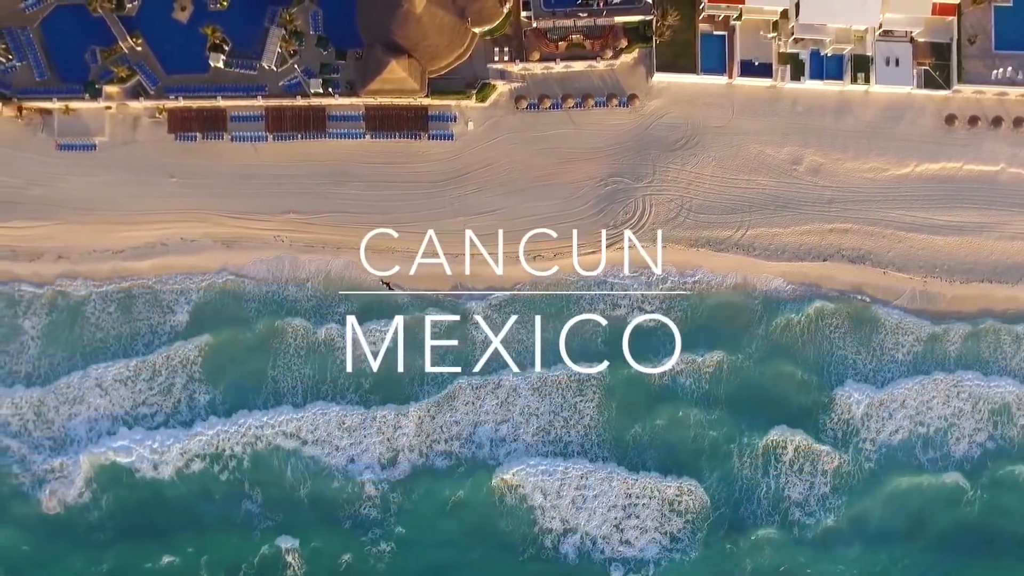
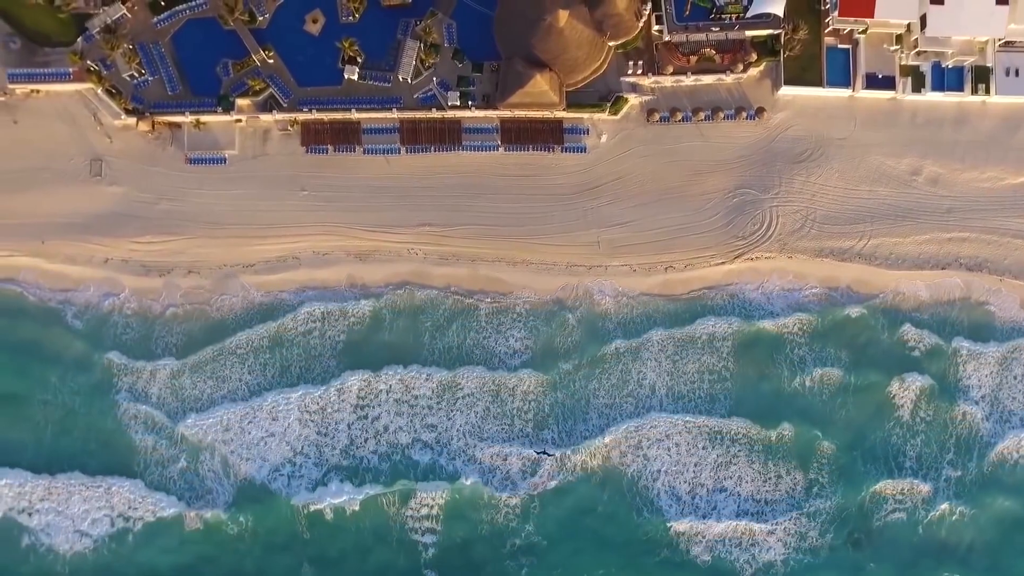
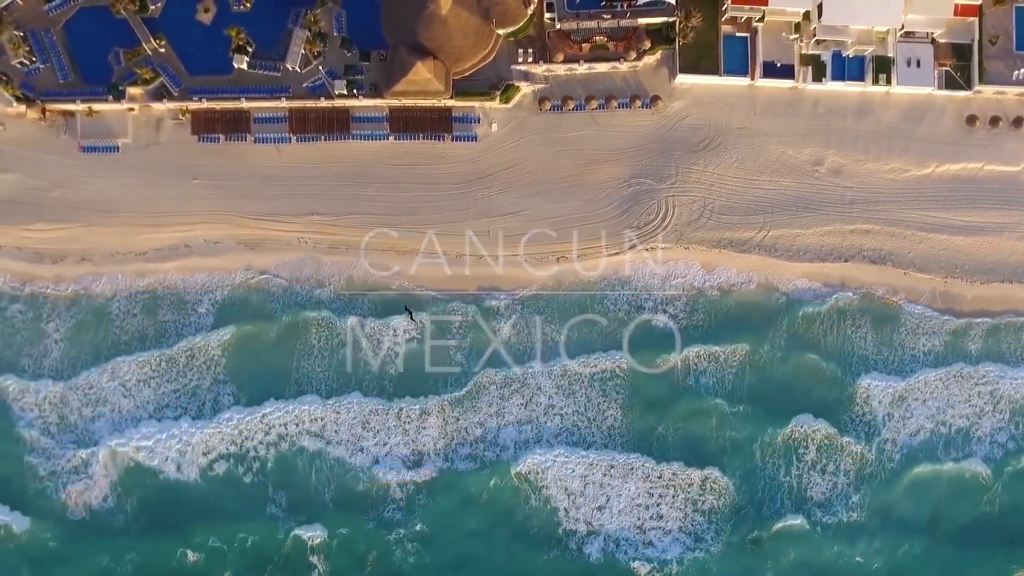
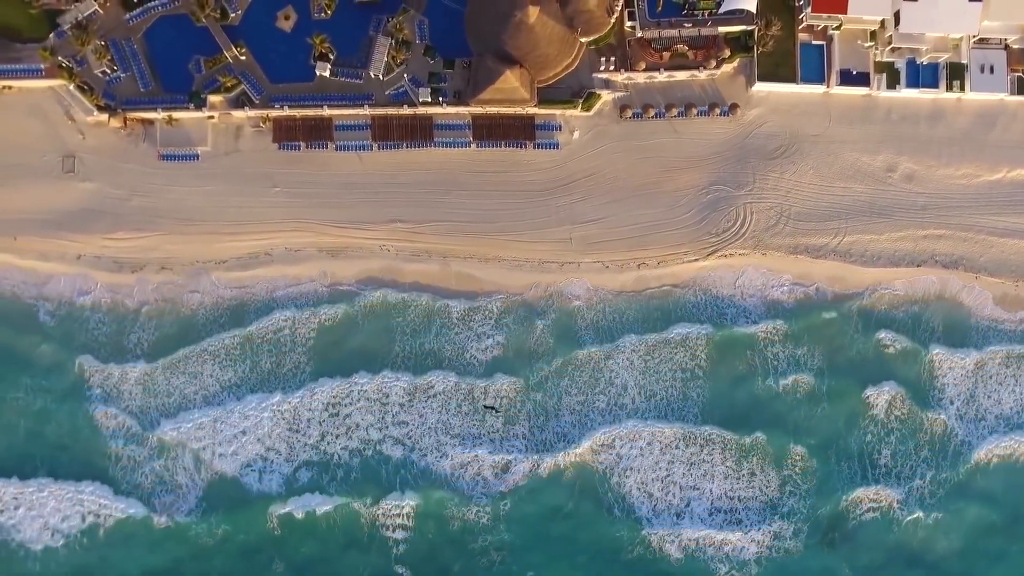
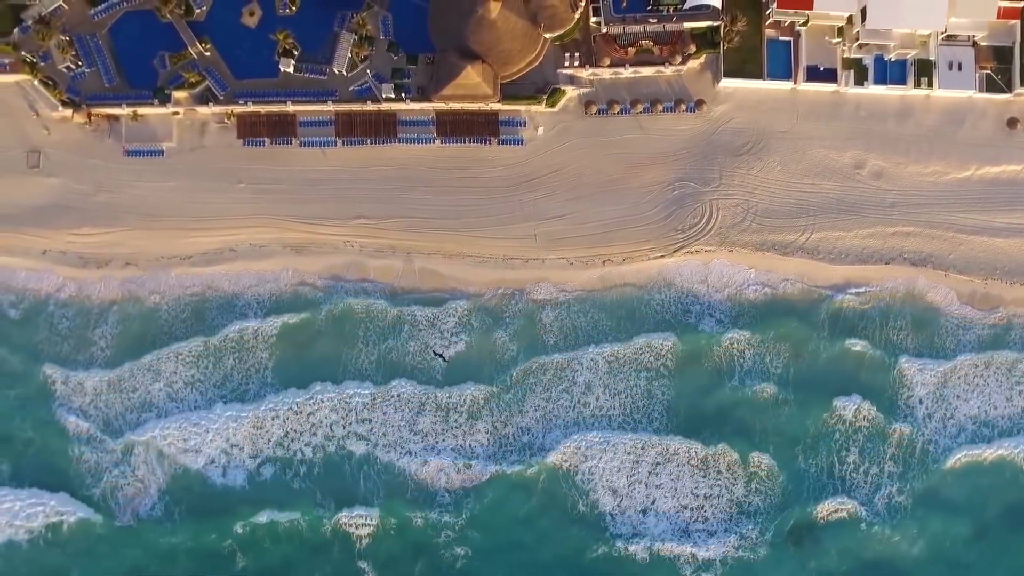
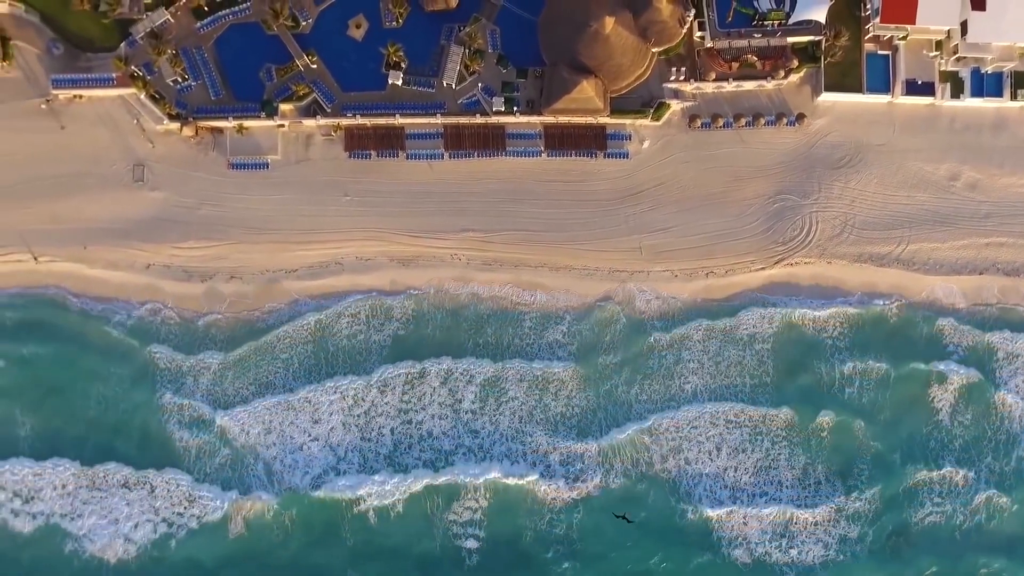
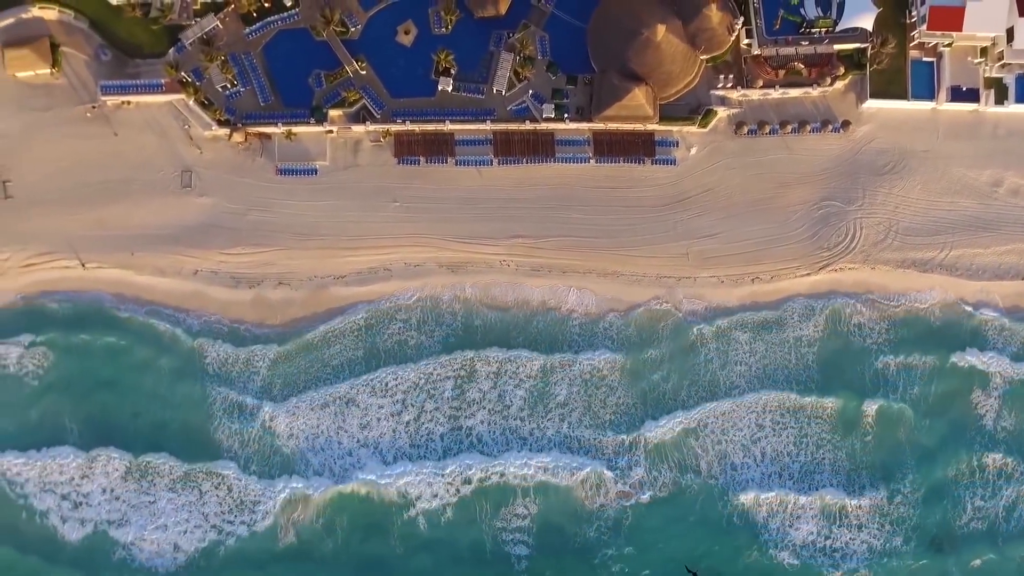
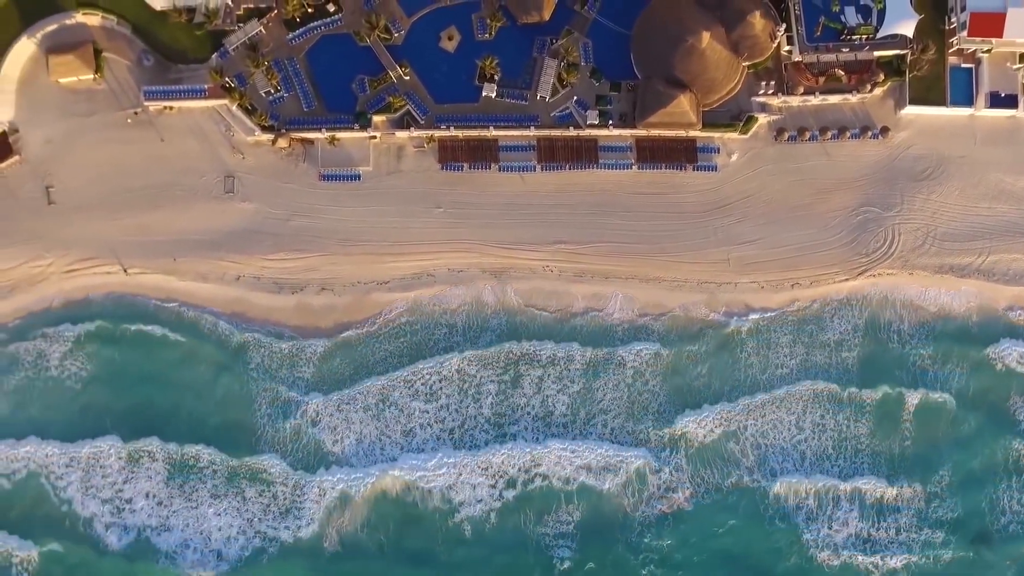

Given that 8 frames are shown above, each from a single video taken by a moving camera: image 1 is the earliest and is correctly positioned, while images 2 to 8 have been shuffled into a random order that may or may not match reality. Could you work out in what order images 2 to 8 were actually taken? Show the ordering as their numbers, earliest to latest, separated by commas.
3, 5, 4, 2, 6, 7, 8
